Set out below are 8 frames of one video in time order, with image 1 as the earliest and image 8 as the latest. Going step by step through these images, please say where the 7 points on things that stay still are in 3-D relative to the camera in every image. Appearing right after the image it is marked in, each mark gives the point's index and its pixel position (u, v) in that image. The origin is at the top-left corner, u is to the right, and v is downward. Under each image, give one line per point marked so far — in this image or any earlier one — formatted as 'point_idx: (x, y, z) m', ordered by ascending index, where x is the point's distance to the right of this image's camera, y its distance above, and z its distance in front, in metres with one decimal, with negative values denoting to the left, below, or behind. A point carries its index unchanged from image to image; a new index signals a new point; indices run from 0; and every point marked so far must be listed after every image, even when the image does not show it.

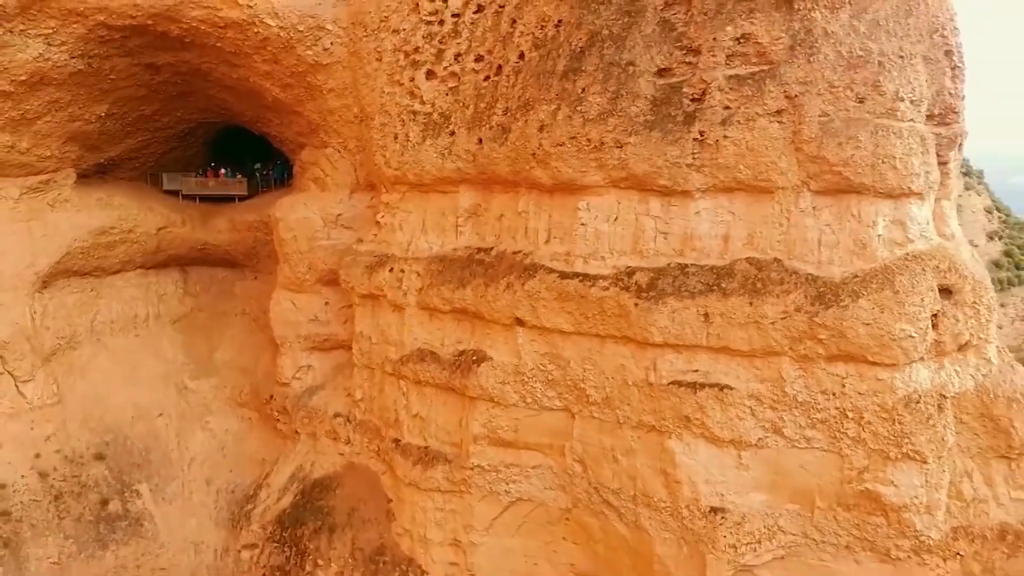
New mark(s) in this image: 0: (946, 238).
0: (+1.8, +0.2, +3.9) m
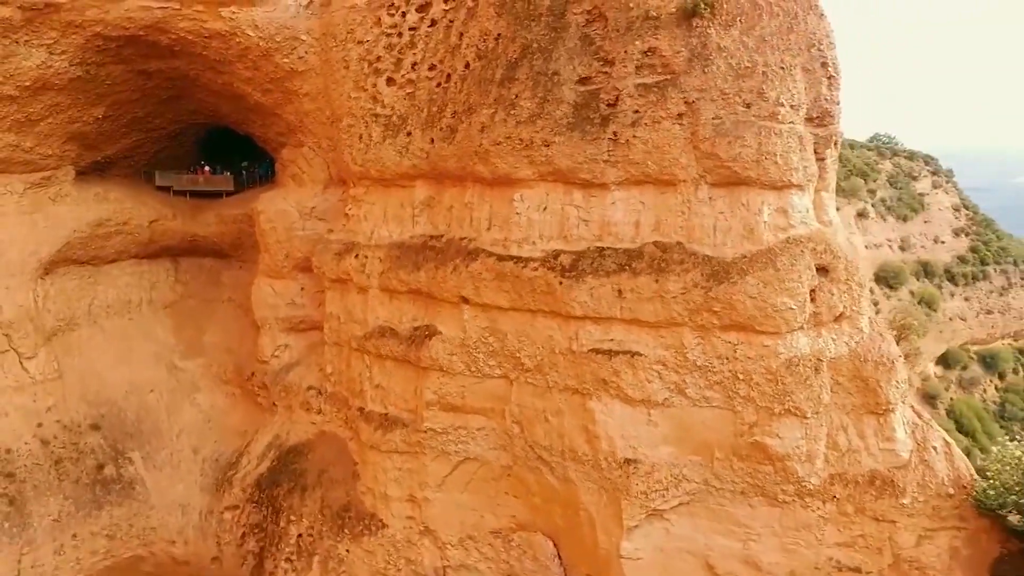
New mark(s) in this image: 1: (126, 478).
0: (+1.5, +0.3, +4.5) m
1: (-2.7, -1.3, +6.5) m
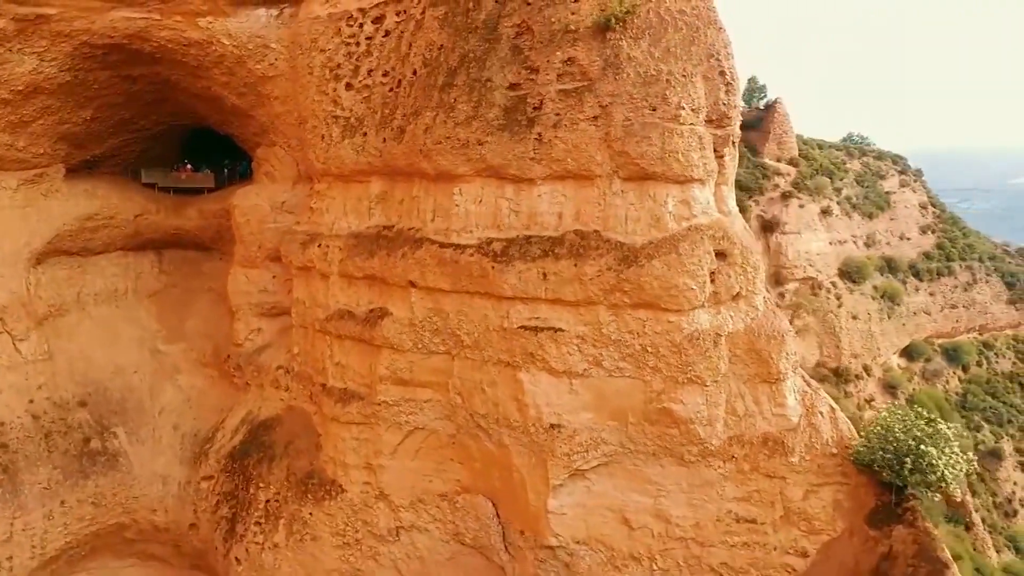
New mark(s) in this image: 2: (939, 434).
0: (+1.2, +0.4, +5.1) m
1: (-3.1, -1.2, +7.1) m
2: (+2.2, -0.8, +4.9) m
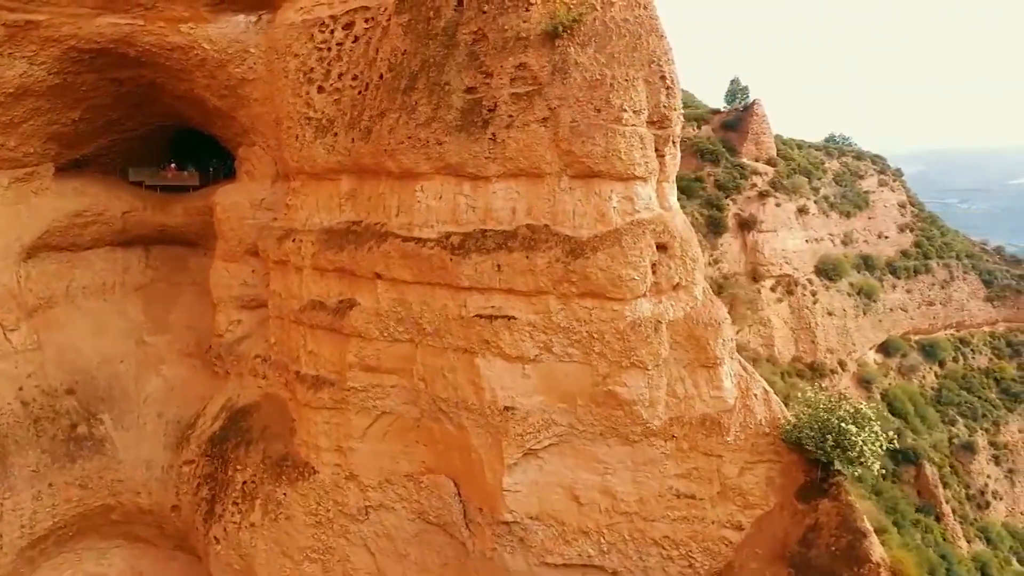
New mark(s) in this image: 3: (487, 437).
0: (+0.9, +0.5, +5.4) m
1: (-3.3, -1.2, +7.4) m
2: (+1.9, -0.7, +5.2) m
3: (-0.1, -0.9, +5.6) m
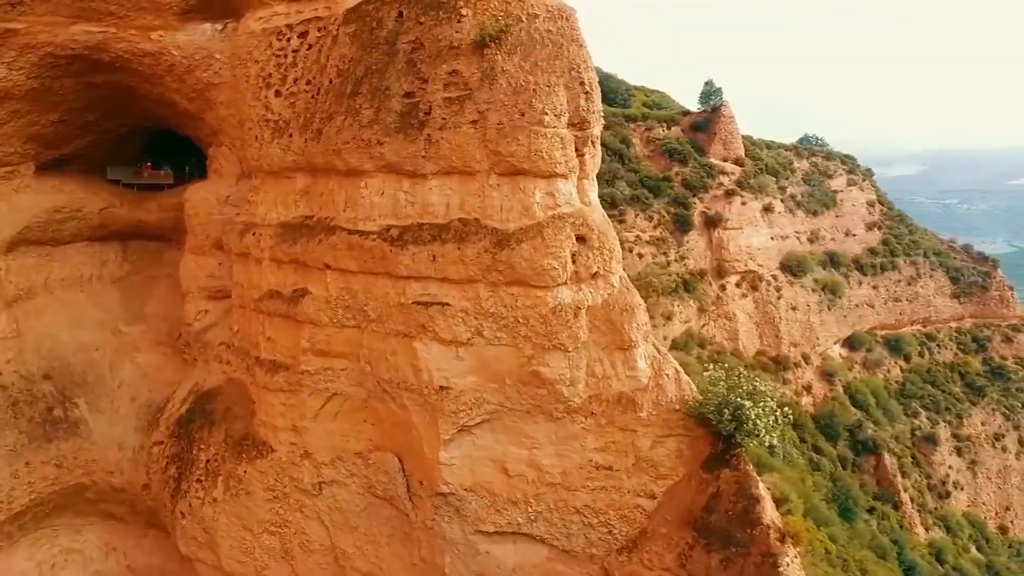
0: (+0.5, +0.5, +5.9) m
1: (-3.8, -1.1, +7.9) m
2: (+1.5, -0.6, +5.7) m
3: (-0.6, -0.8, +6.0) m
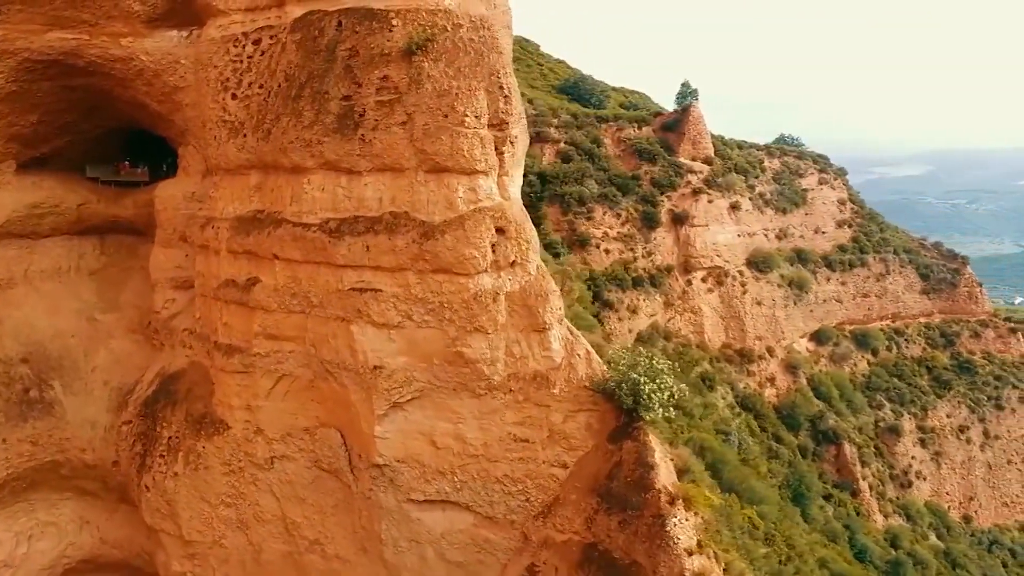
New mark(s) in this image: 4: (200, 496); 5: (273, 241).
0: (0.0, +0.6, +6.4) m
1: (-4.3, -1.0, +8.5) m
2: (+1.0, -0.6, +6.2) m
3: (-1.1, -0.7, +6.6) m
4: (-2.6, -1.7, +7.6) m
5: (-1.8, +0.4, +6.9) m
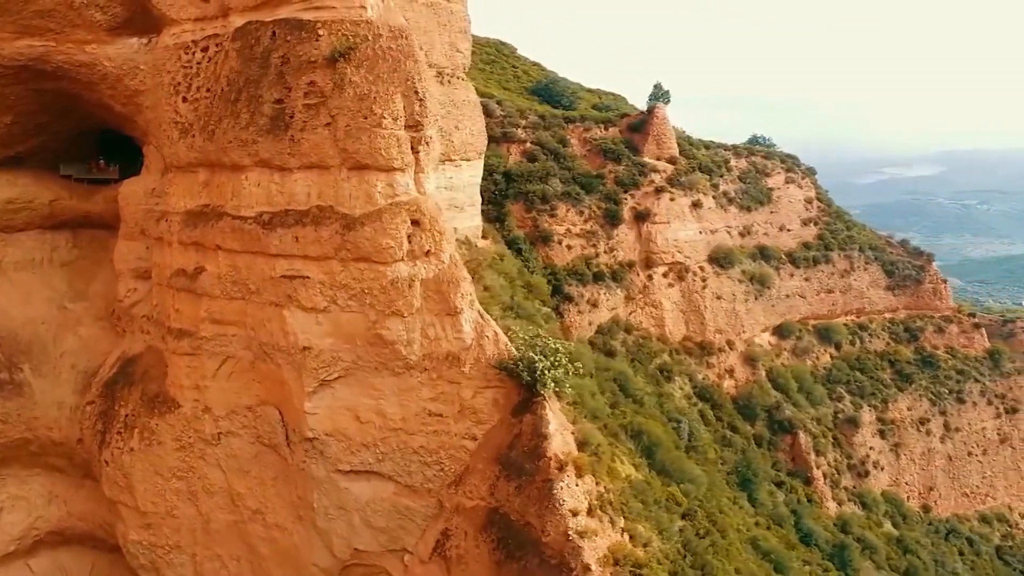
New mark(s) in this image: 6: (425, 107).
0: (-0.7, +0.7, +7.0) m
1: (-4.9, -0.9, +9.1) m
2: (+0.4, -0.5, +6.7) m
3: (-1.7, -0.6, +7.1) m
4: (-3.2, -1.6, +8.2) m
5: (-2.4, +0.5, +7.5) m
6: (-0.6, +1.4, +7.0) m
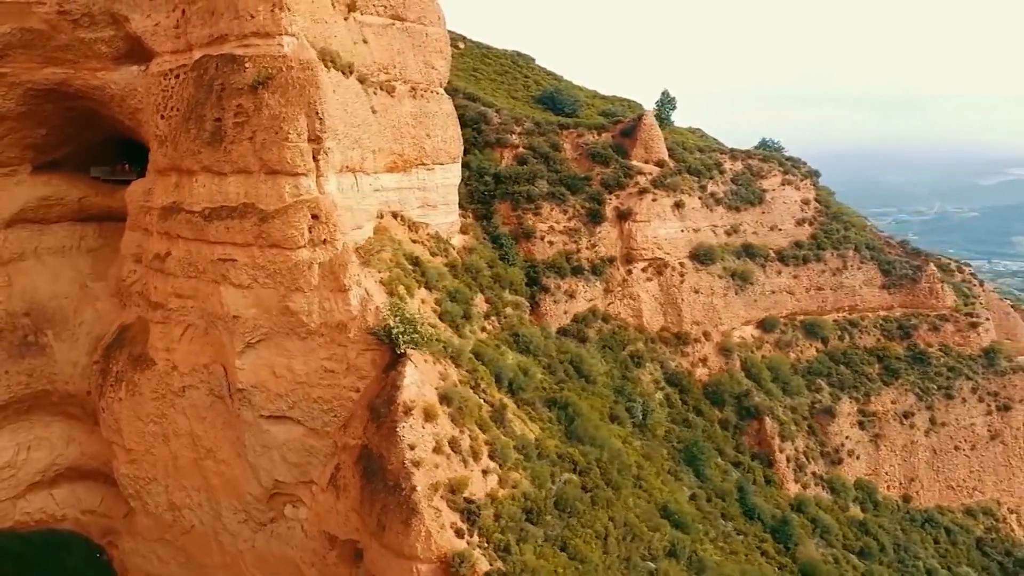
0: (-1.7, +0.9, +8.7) m
1: (-5.7, -0.7, +11.2) m
2: (-0.7, -0.3, +8.3) m
3: (-2.8, -0.5, +8.9) m
4: (-4.1, -1.4, +10.1) m
5: (-3.4, +0.6, +9.4) m
6: (-1.7, +1.5, +8.7) m
